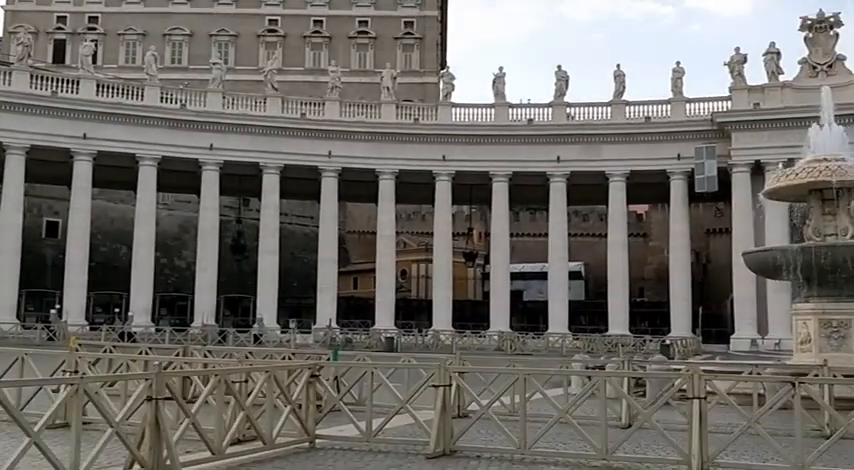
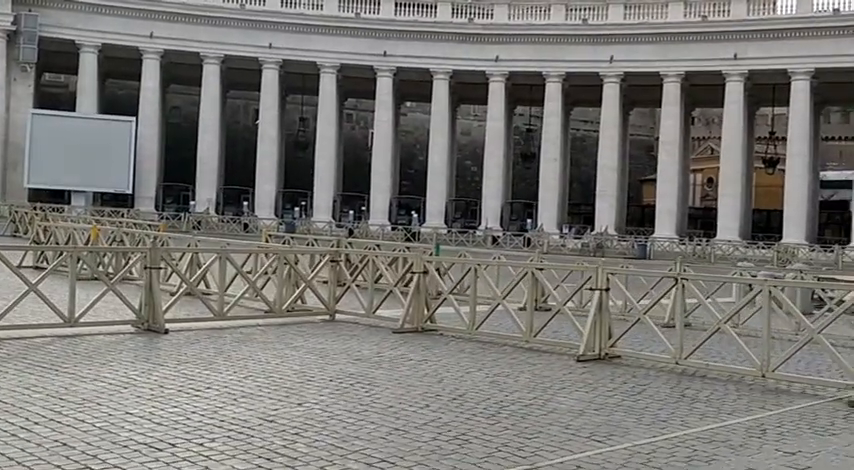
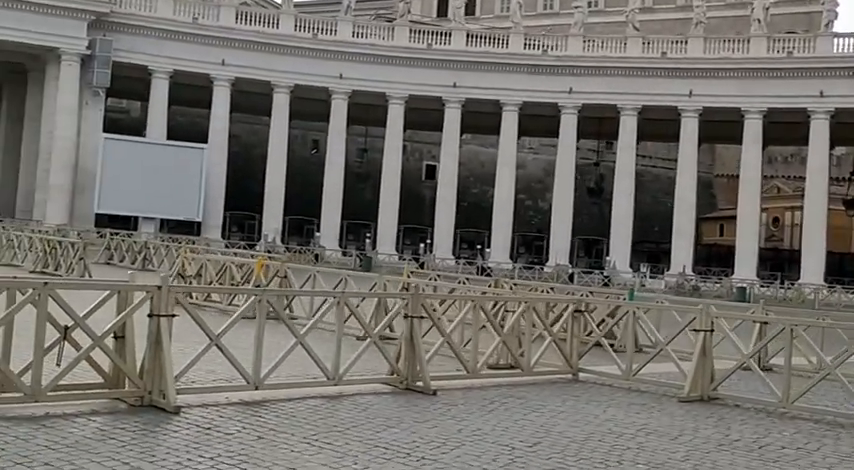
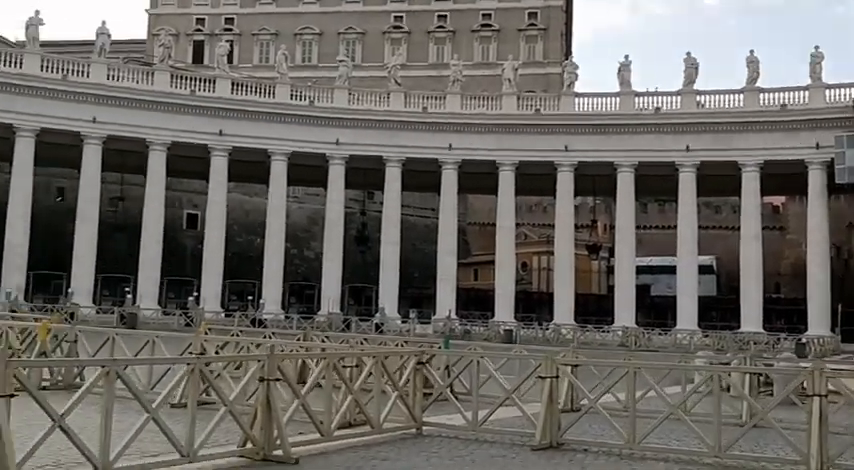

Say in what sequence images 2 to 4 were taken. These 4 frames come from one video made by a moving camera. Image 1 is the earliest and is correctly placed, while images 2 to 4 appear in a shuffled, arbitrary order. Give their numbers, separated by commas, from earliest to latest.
4, 3, 2
